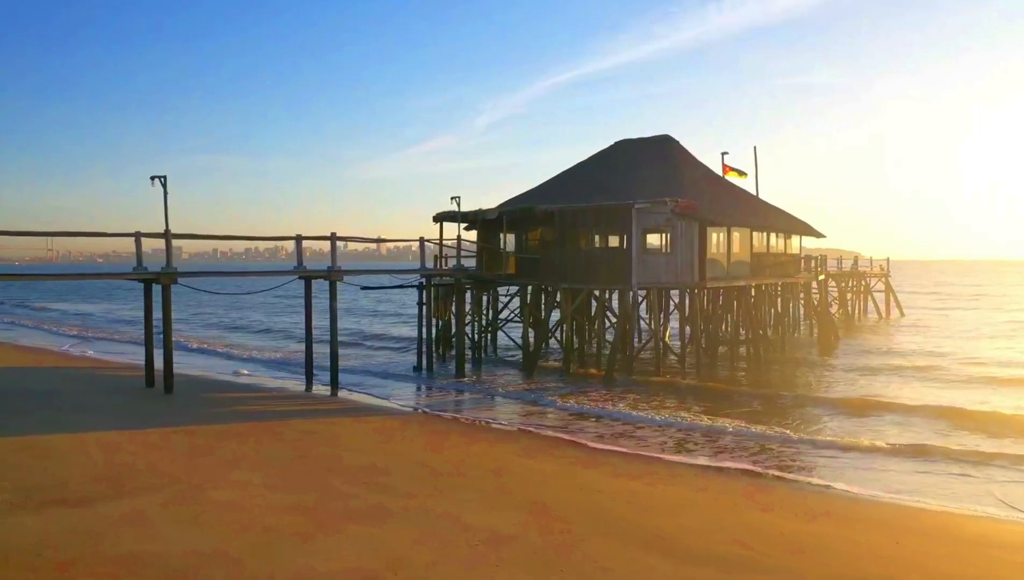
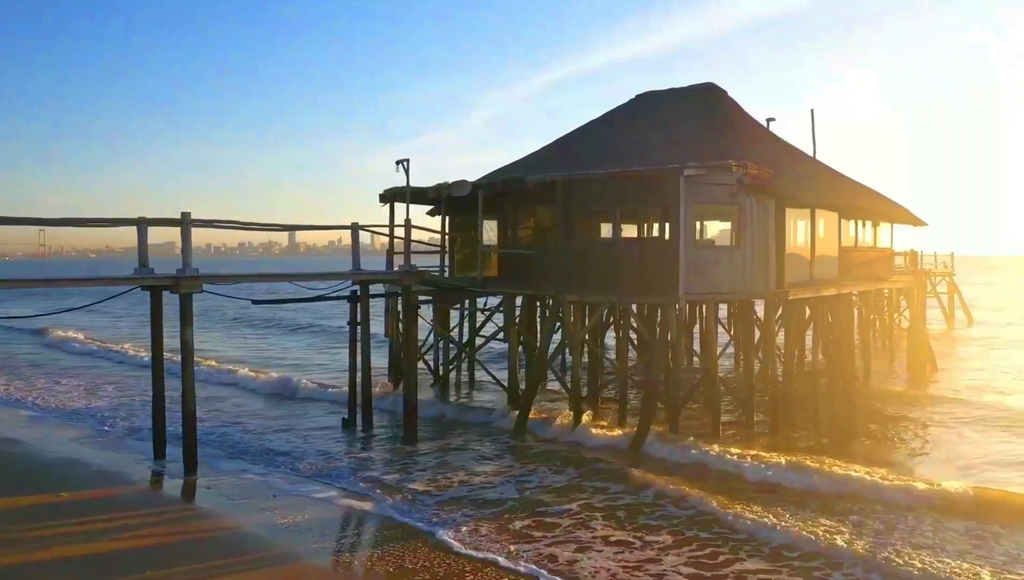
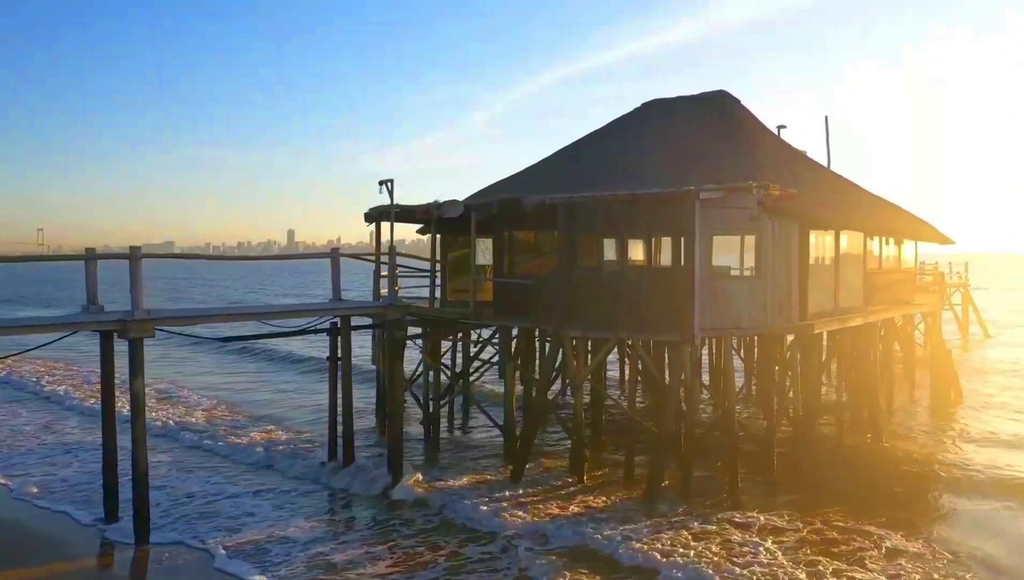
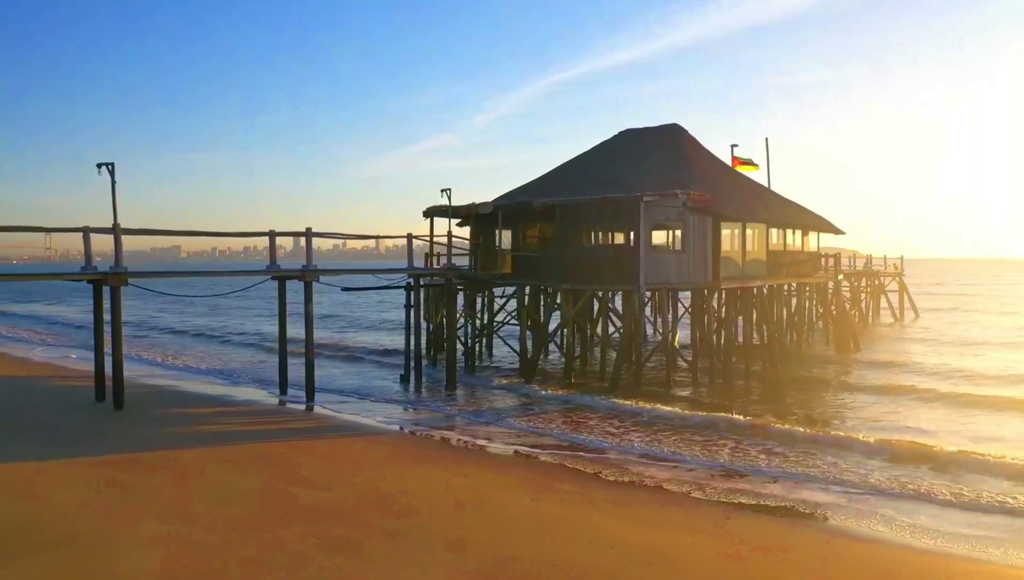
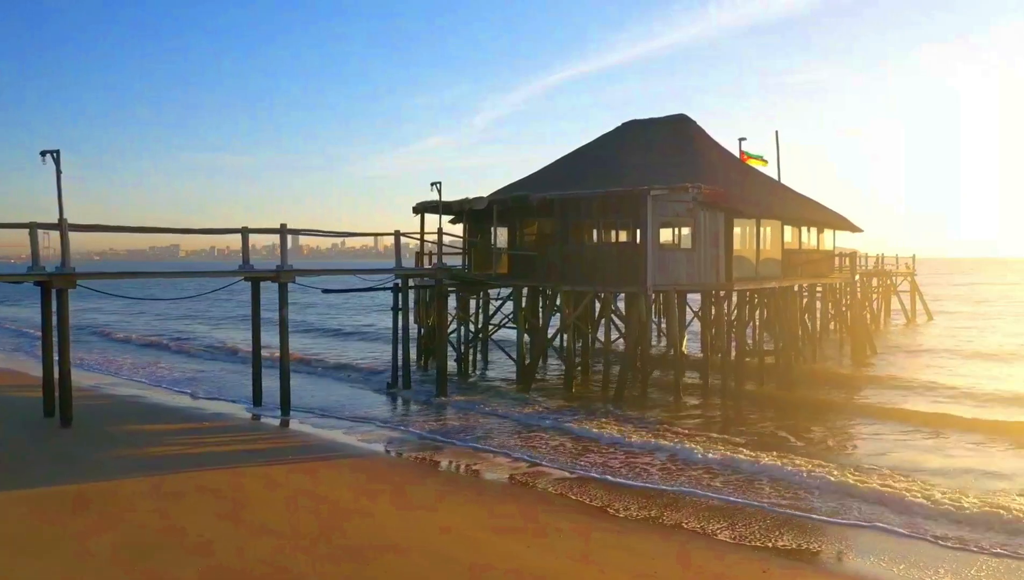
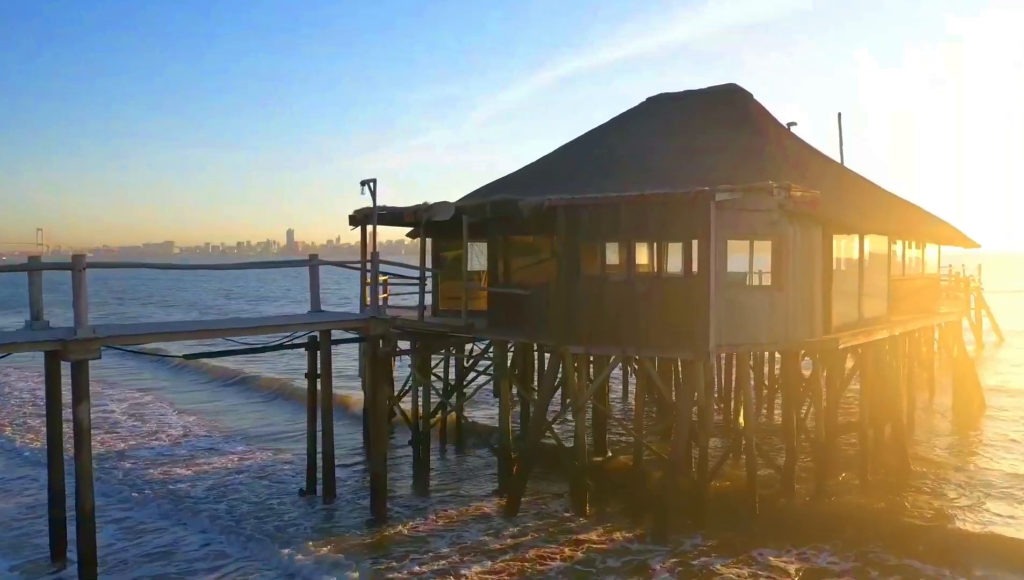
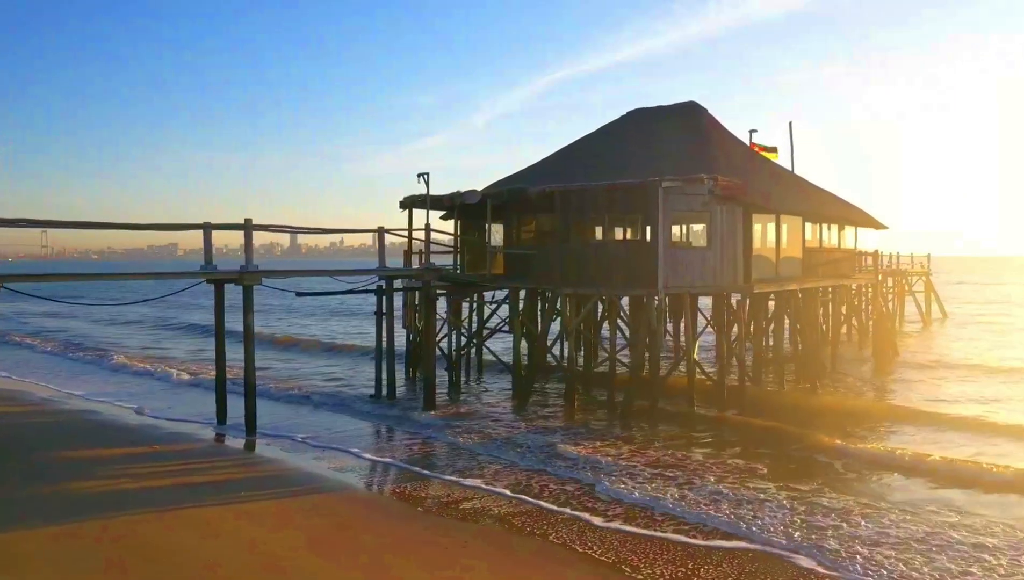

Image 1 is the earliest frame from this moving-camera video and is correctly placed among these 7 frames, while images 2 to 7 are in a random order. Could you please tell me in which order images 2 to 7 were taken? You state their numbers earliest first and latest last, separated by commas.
4, 5, 7, 2, 3, 6
